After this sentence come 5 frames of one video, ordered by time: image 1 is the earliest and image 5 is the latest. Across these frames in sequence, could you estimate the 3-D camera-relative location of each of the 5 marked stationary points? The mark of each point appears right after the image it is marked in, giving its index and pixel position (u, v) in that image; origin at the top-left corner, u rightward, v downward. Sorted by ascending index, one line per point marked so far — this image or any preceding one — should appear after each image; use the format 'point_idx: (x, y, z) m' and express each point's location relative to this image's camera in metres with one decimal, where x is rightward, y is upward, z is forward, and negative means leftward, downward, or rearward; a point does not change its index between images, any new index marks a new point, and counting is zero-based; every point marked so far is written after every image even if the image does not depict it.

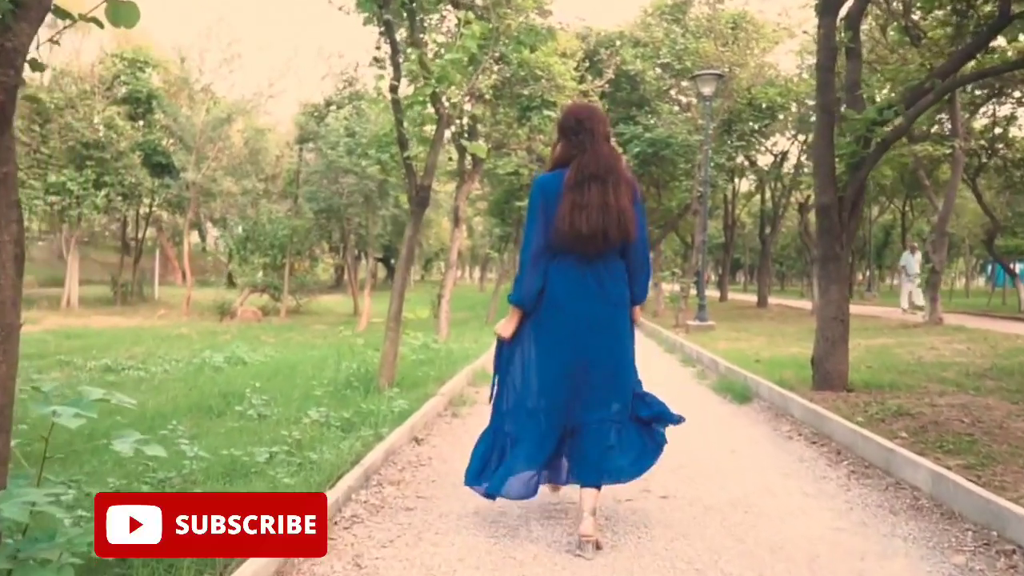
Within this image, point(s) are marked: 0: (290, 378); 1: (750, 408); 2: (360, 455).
0: (-2.3, -0.9, +10.4) m
1: (+2.1, -1.0, +8.8) m
2: (-0.8, -0.9, +5.6) m
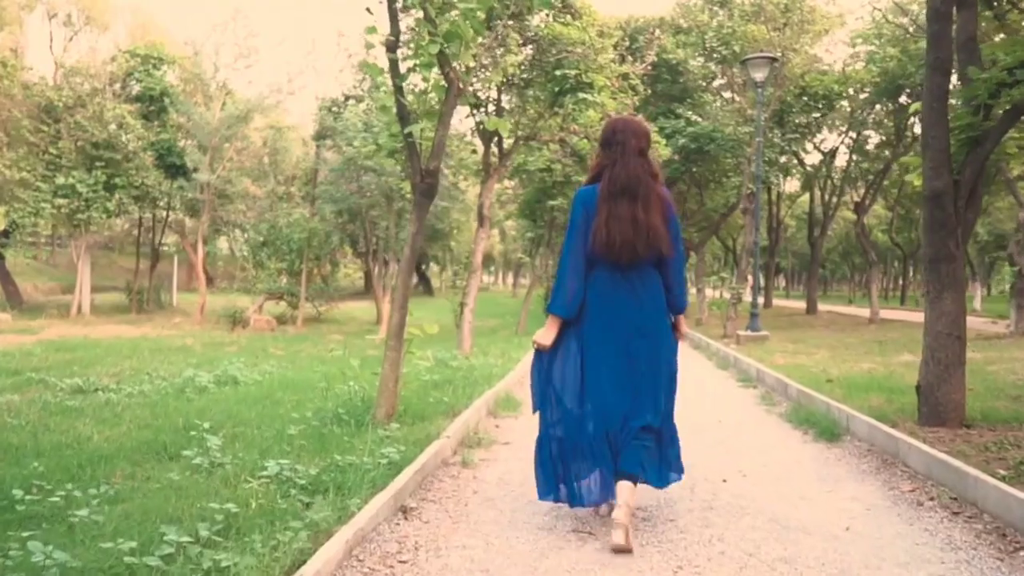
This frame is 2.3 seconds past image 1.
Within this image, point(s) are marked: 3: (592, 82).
0: (-2.0, -1.0, +8.6) m
1: (+2.2, -1.1, +6.9) m
2: (-0.8, -1.0, +3.8) m
3: (+1.1, +2.9, +14.1) m
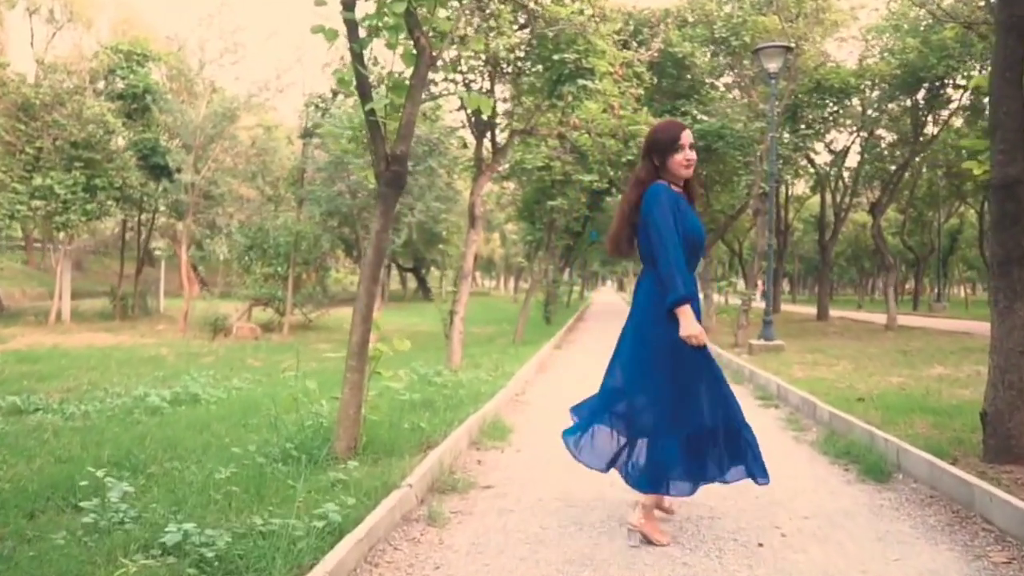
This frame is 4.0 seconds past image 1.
0: (-2.1, -1.1, +7.4) m
1: (+2.1, -1.2, +5.6) m
2: (-0.9, -1.0, +2.5) m
3: (+1.0, +2.8, +12.9) m
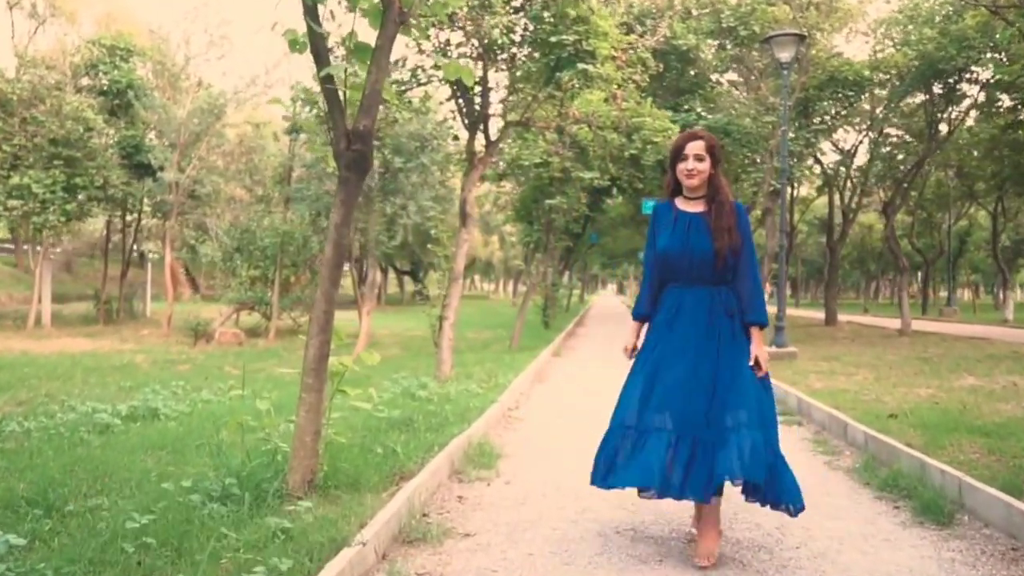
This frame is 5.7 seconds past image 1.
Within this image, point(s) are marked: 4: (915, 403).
0: (-2.2, -1.1, +6.3) m
1: (+2.1, -1.2, +4.6) m
2: (-0.9, -1.0, +1.5) m
3: (+1.0, +2.7, +11.9) m
4: (+4.0, -1.1, +10.3) m
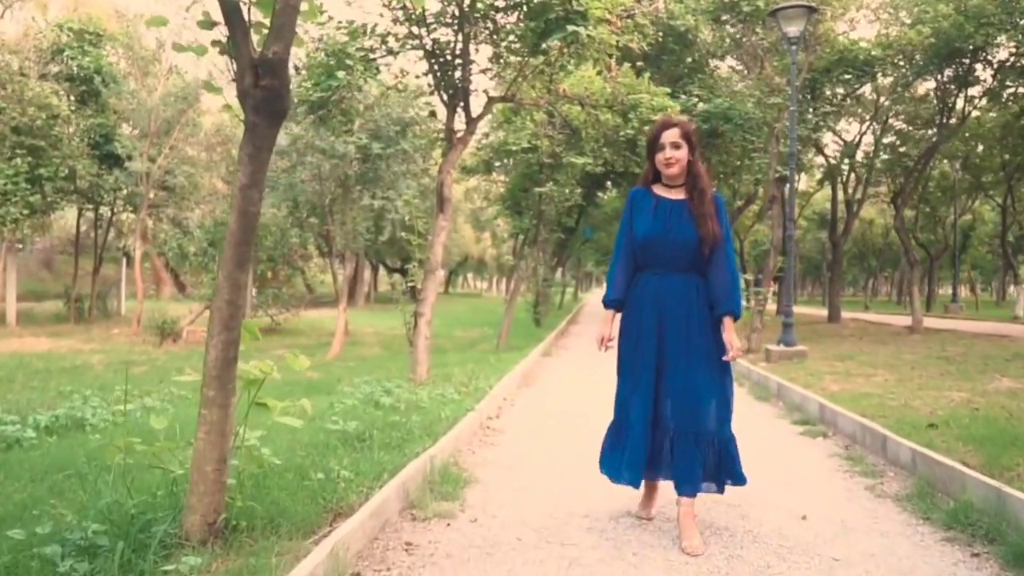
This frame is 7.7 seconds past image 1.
0: (-2.3, -1.0, +5.1) m
1: (+1.9, -1.1, +3.3) m
2: (-1.1, -1.0, +0.2) m
3: (+0.8, +2.8, +10.6) m
4: (+3.9, -1.1, +9.0) m
